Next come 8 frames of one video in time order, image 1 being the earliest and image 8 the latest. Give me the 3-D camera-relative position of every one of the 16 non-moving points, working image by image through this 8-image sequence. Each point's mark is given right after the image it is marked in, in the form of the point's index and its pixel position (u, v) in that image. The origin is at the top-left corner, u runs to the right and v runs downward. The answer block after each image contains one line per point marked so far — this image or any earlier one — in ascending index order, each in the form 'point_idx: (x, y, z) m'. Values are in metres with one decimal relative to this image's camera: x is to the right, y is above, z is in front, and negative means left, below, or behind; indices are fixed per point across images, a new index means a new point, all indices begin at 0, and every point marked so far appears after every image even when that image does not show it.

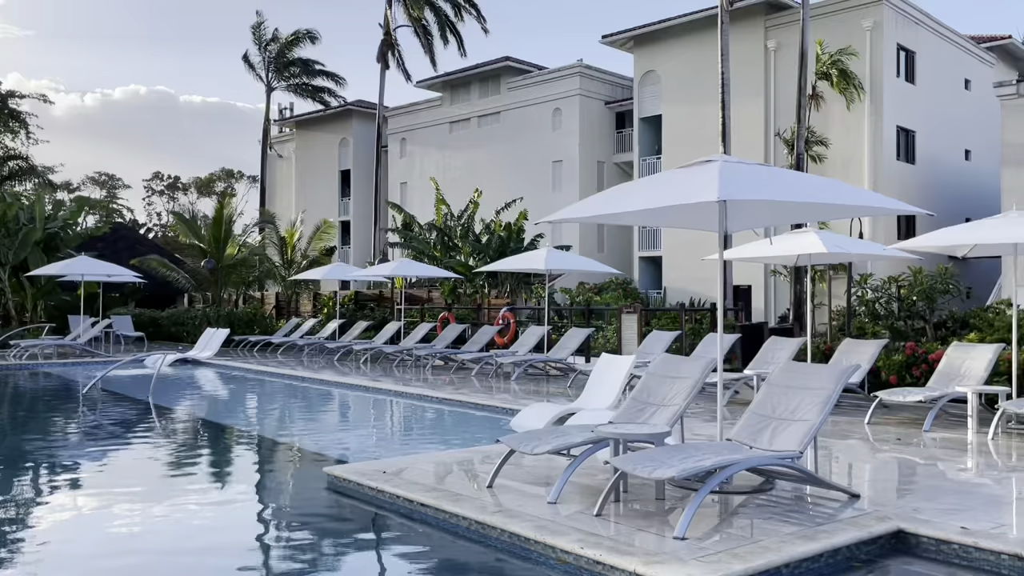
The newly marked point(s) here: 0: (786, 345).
0: (+4.1, -0.8, +12.5) m
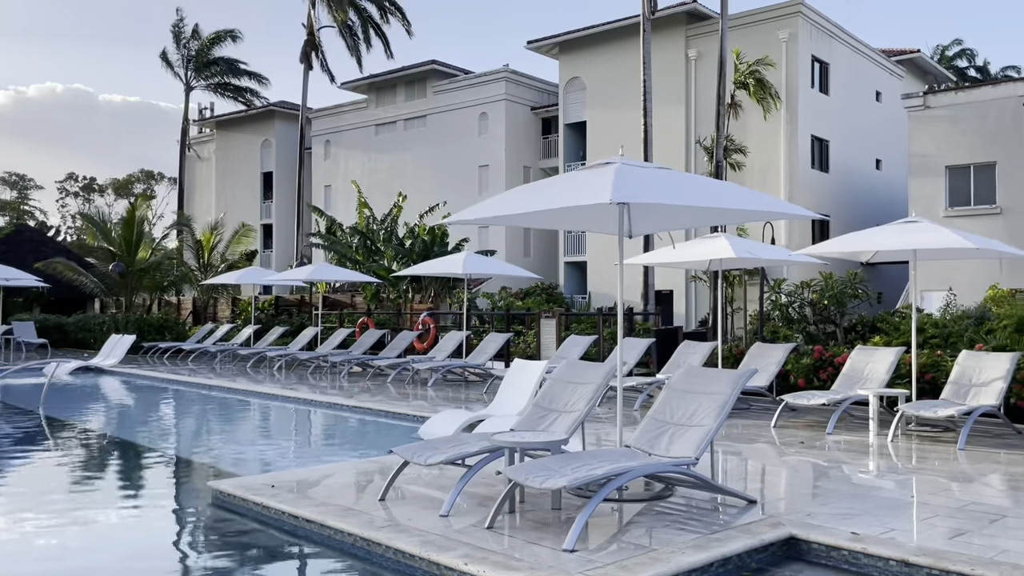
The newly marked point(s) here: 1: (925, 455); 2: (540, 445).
0: (+2.8, -0.9, +12.6) m
1: (+4.2, -1.7, +8.8) m
2: (+0.2, -1.1, +5.9) m
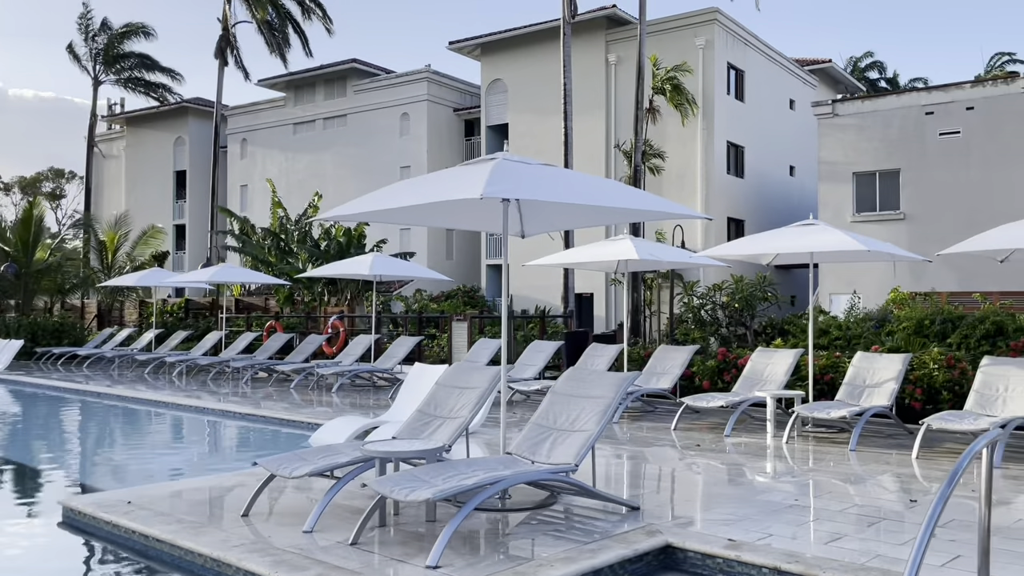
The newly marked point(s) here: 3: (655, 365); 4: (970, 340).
0: (+1.4, -1.0, +12.5) m
1: (+3.1, -1.8, +8.8) m
2: (-0.7, -1.1, +5.6) m
3: (+2.0, -1.1, +12.0) m
4: (+7.8, -0.9, +14.2) m
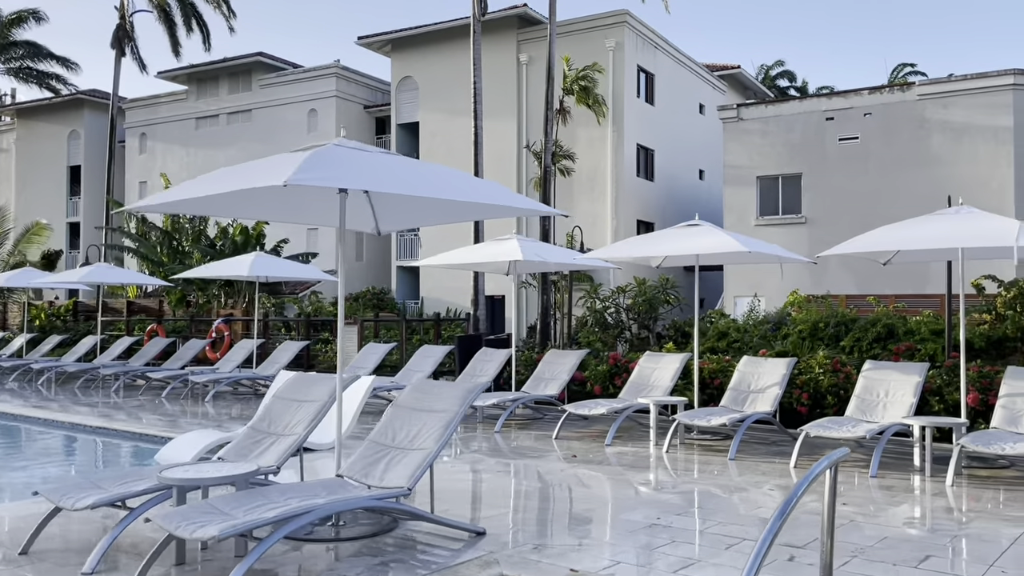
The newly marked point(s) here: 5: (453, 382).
0: (-0.3, -1.0, +12.0) m
1: (+1.8, -1.8, +8.5) m
2: (-1.7, -1.1, +4.9) m
3: (+0.4, -1.1, +11.6) m
4: (+6.0, -1.0, +14.3) m
5: (-0.4, -0.6, +5.5) m
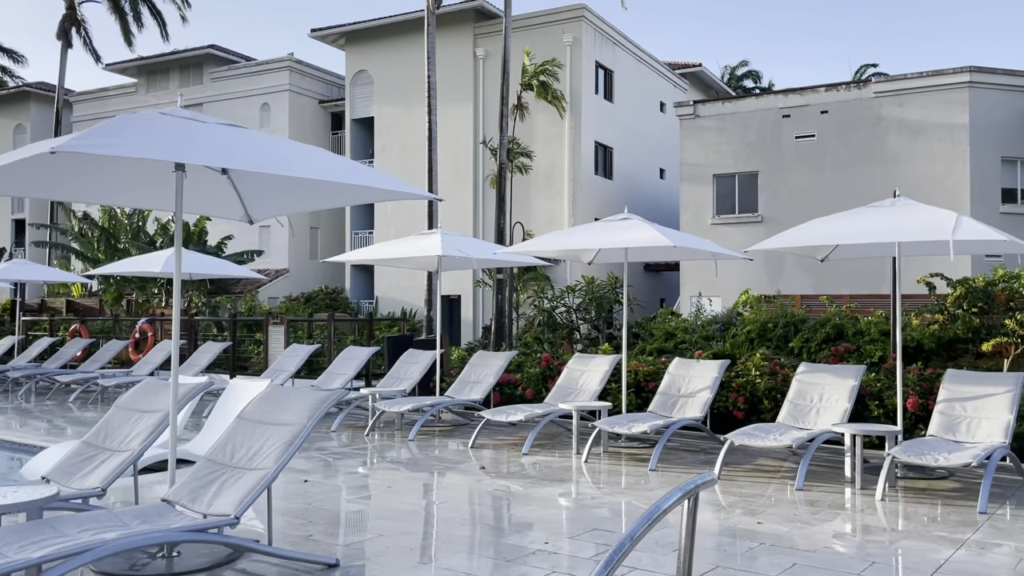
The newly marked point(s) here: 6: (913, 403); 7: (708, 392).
0: (-1.2, -1.0, +11.3) m
1: (+0.9, -1.8, +7.8) m
2: (-2.4, -1.1, +4.2) m
3: (-0.6, -1.1, +10.9) m
4: (+4.9, -0.9, +13.8) m
5: (-1.2, -0.6, +4.8) m
6: (+4.1, -1.2, +8.8) m
7: (+2.1, -1.1, +9.0) m
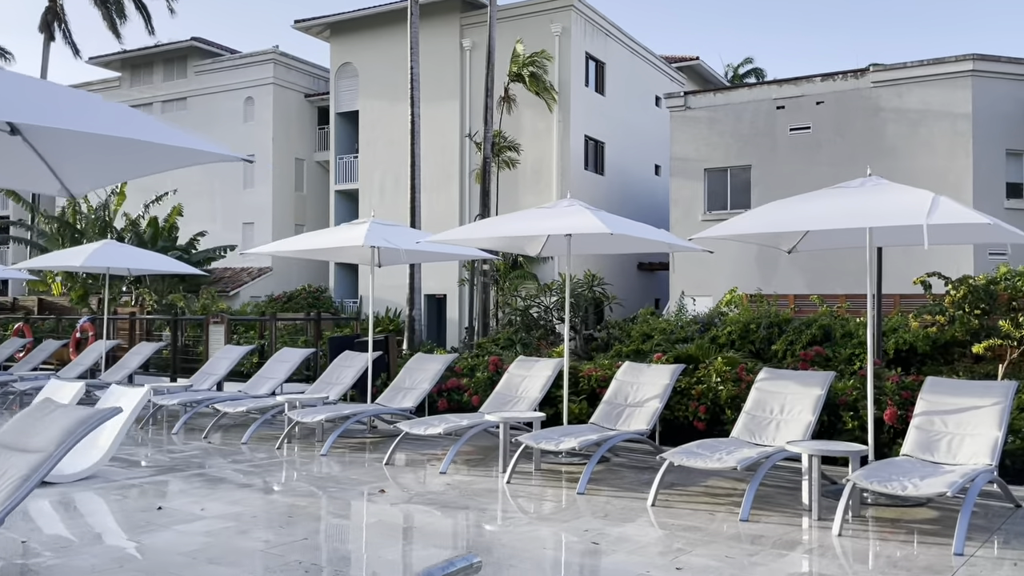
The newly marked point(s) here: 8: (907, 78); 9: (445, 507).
0: (-1.9, -0.9, +10.2) m
1: (+0.2, -1.7, +6.7) m
2: (-3.2, -1.0, +3.1) m
3: (-1.3, -1.1, +9.8) m
4: (+4.2, -0.9, +12.7) m
5: (-1.9, -0.5, +3.7) m
6: (+3.4, -1.1, +7.6) m
7: (+1.4, -1.1, +7.9) m
8: (+9.3, +5.0, +20.0) m
9: (-0.5, -1.7, +6.5) m
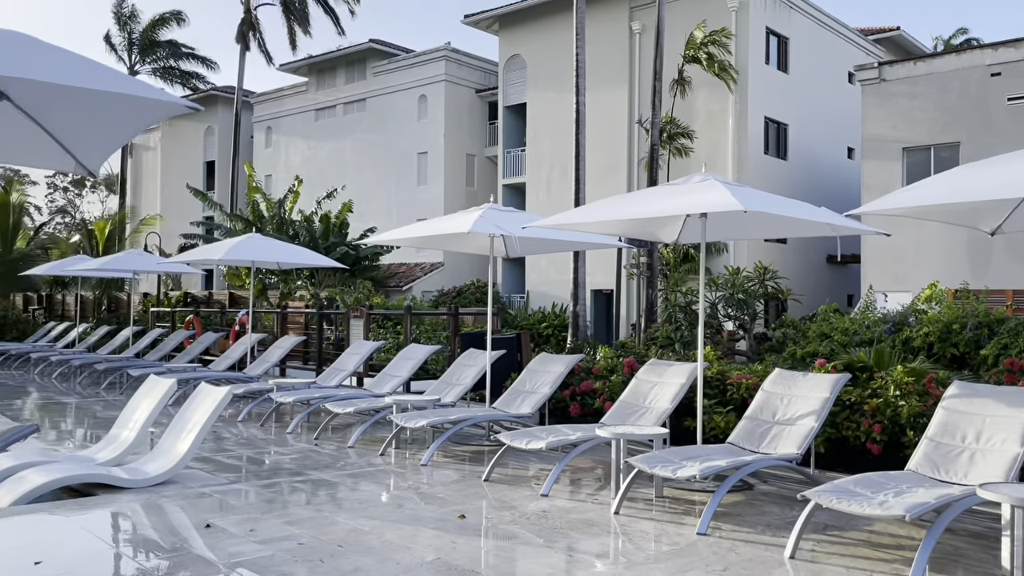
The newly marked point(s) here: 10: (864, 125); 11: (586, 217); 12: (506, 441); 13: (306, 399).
0: (-0.5, -0.8, +9.4) m
1: (+0.9, -1.6, +5.5) m
2: (-3.2, -1.0, +2.7) m
3: (+0.1, -1.0, +8.9) m
4: (+6.1, -0.8, +10.5) m
5: (-1.8, -0.5, +3.0) m
6: (+4.2, -1.1, +5.7) m
7: (+2.3, -1.0, +6.4) m
8: (+12.6, +5.1, +16.5) m
9: (+0.2, -1.7, +5.5) m
10: (+8.1, +3.9, +19.9) m
11: (+0.6, +0.6, +7.5) m
12: (0.0, -1.3, +7.2) m
13: (-2.4, -1.3, +9.7) m
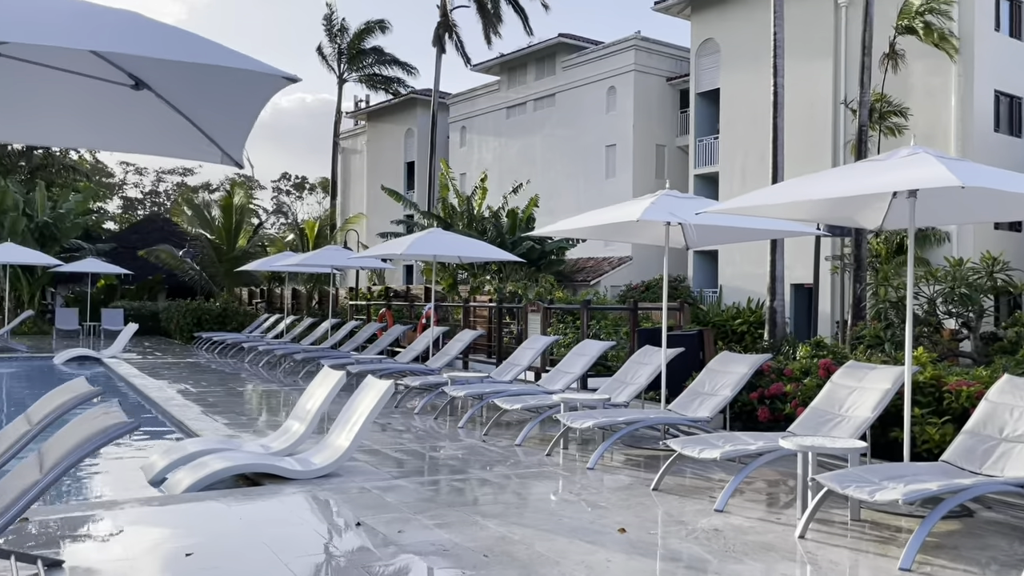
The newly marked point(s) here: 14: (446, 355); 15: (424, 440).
0: (+1.4, -0.7, +8.8) m
1: (+1.9, -1.6, +4.8) m
2: (-2.8, -0.9, +3.0) m
3: (+1.9, -0.9, +8.2) m
4: (+8.0, -0.7, +8.4) m
5: (-1.4, -0.4, +3.0) m
6: (+5.1, -1.0, +4.2) m
7: (+3.4, -0.9, +5.3) m
8: (+15.8, +5.2, +12.7) m
9: (+1.1, -1.6, +4.9) m
10: (+12.1, +4.1, +17.1) m
11: (+2.0, +0.7, +6.8) m
12: (+1.4, -1.2, +6.6) m
13: (-0.4, -1.2, +9.6) m
14: (-1.0, -1.0, +12.9) m
15: (-0.9, -1.6, +8.7) m
